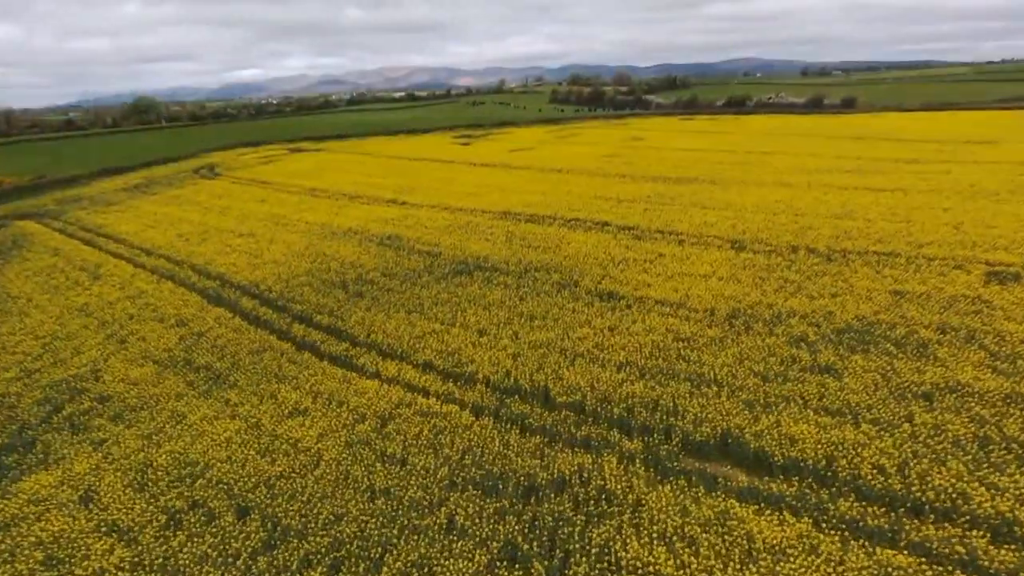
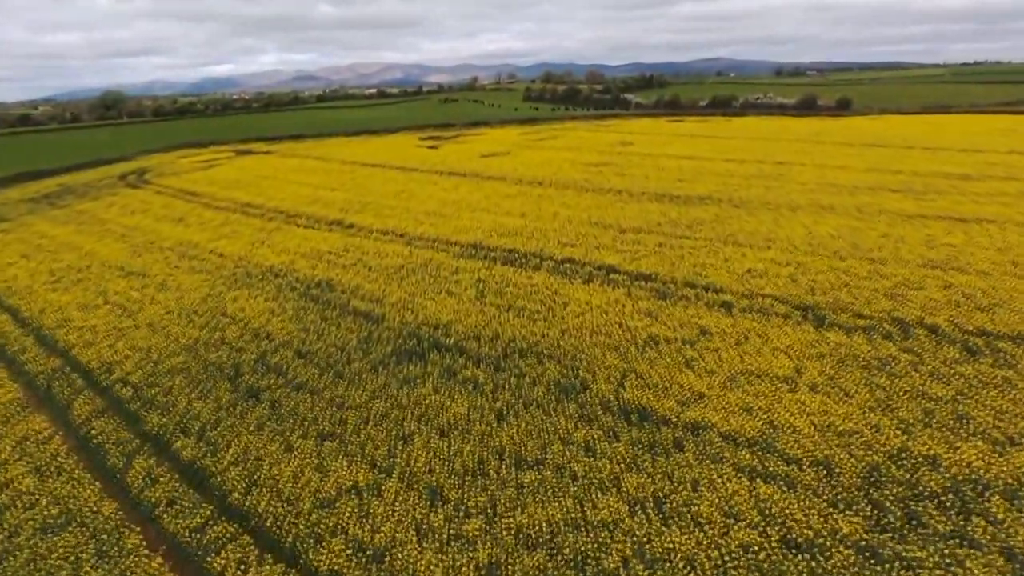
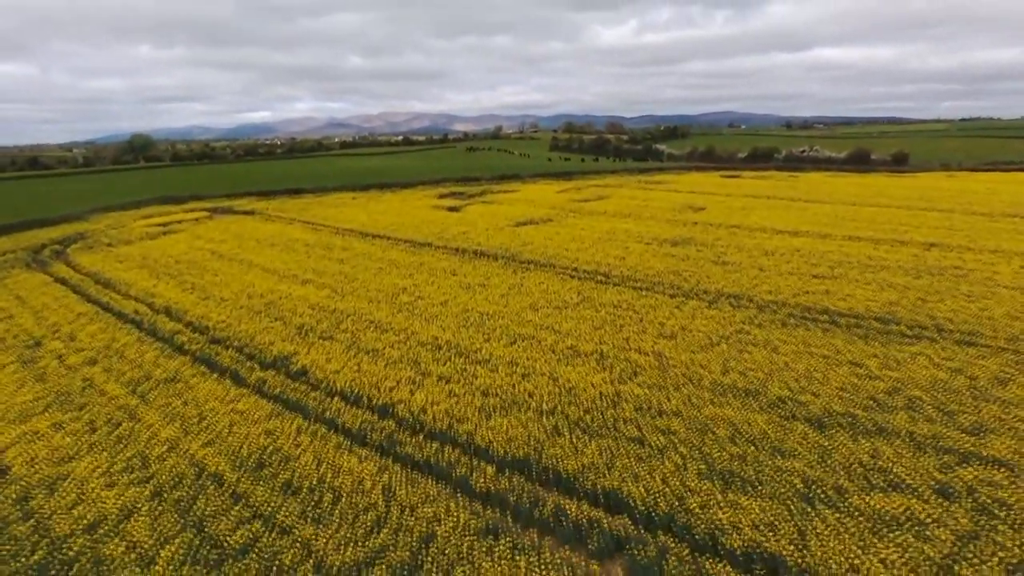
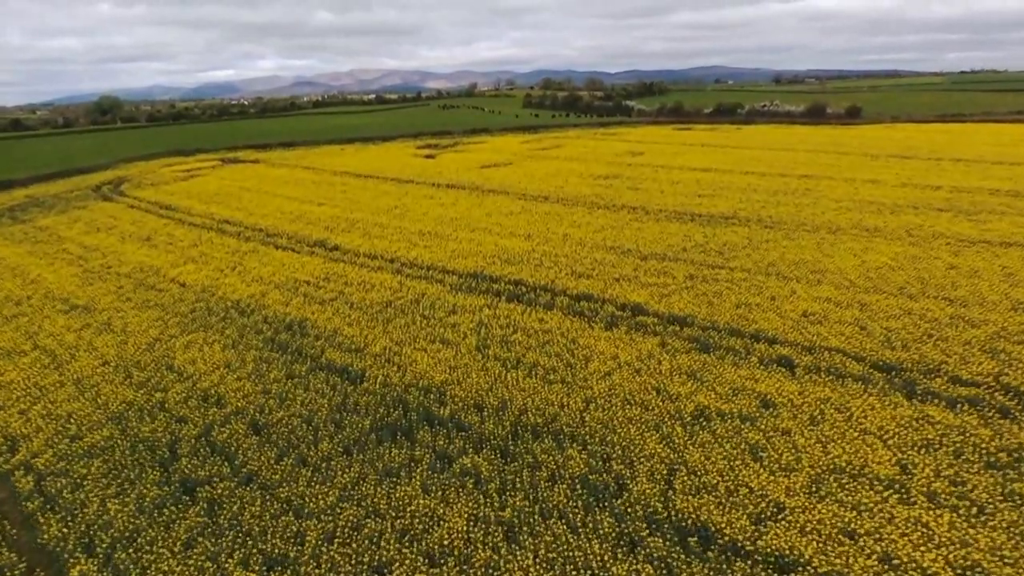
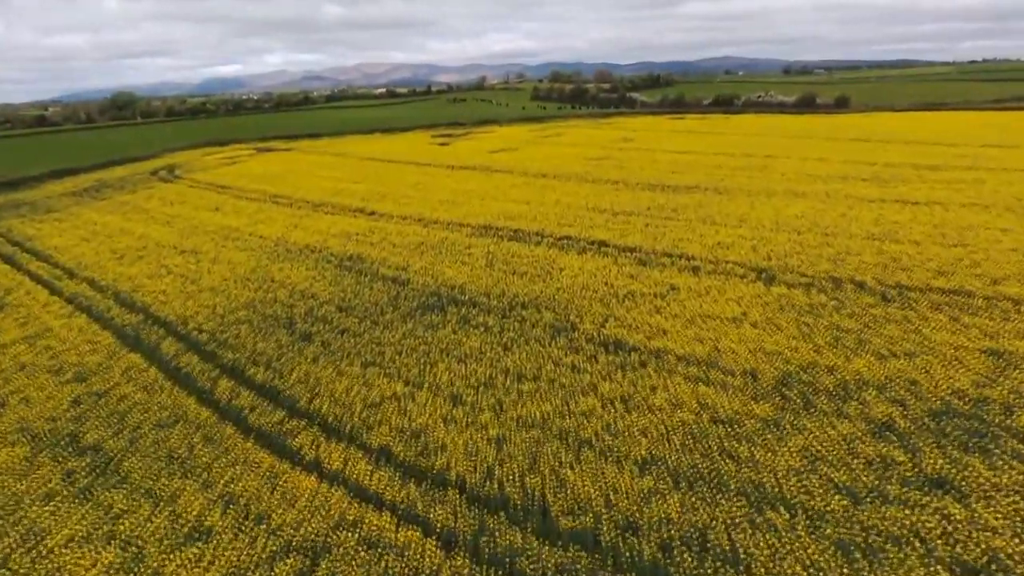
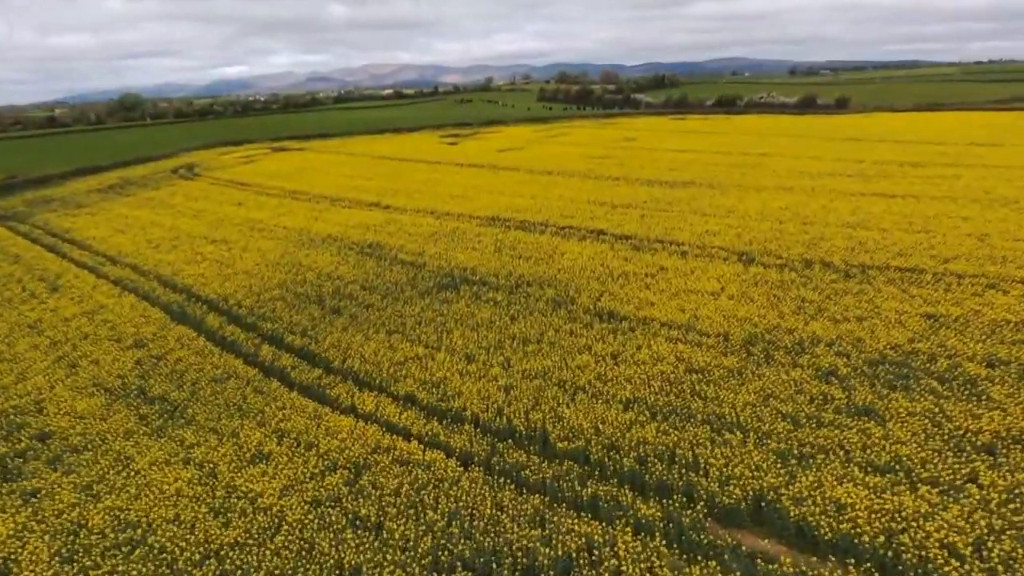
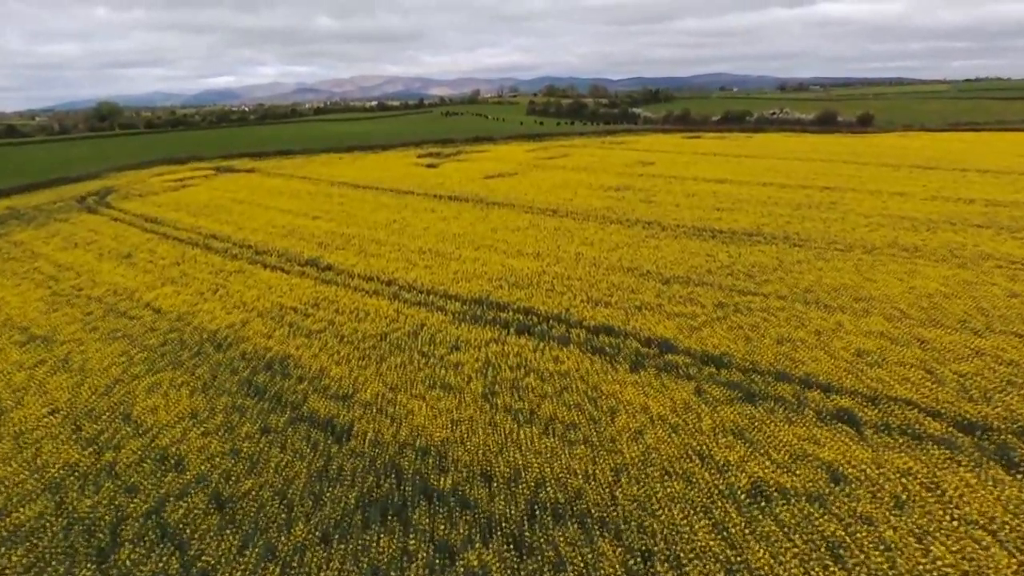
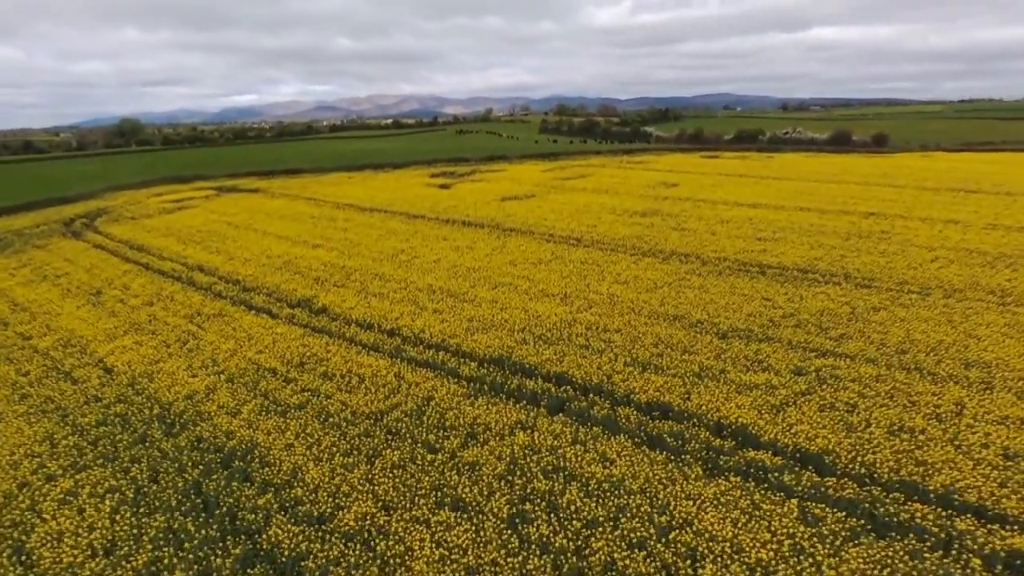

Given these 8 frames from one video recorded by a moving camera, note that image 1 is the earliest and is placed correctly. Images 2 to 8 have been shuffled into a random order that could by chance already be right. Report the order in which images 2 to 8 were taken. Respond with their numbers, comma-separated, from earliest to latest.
6, 5, 2, 4, 7, 8, 3
